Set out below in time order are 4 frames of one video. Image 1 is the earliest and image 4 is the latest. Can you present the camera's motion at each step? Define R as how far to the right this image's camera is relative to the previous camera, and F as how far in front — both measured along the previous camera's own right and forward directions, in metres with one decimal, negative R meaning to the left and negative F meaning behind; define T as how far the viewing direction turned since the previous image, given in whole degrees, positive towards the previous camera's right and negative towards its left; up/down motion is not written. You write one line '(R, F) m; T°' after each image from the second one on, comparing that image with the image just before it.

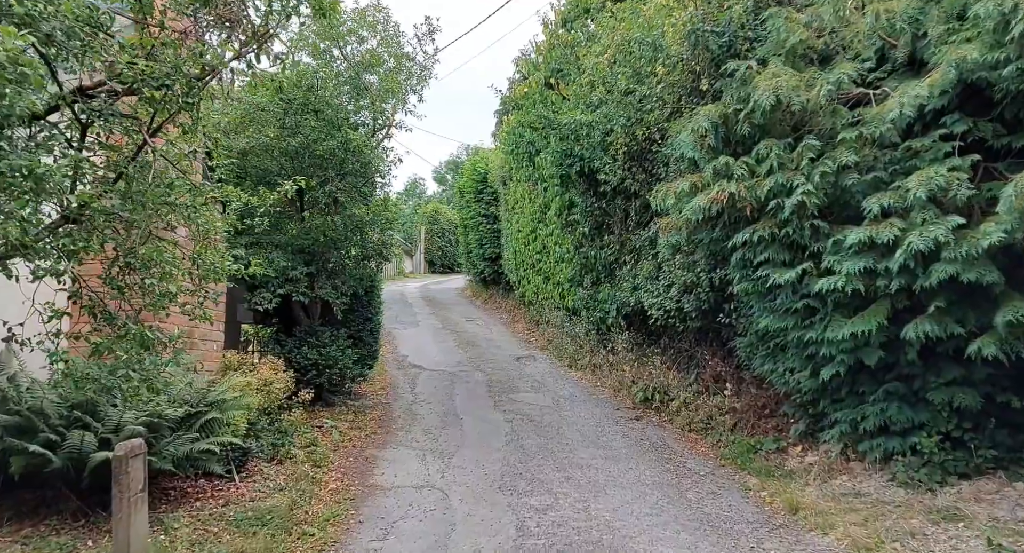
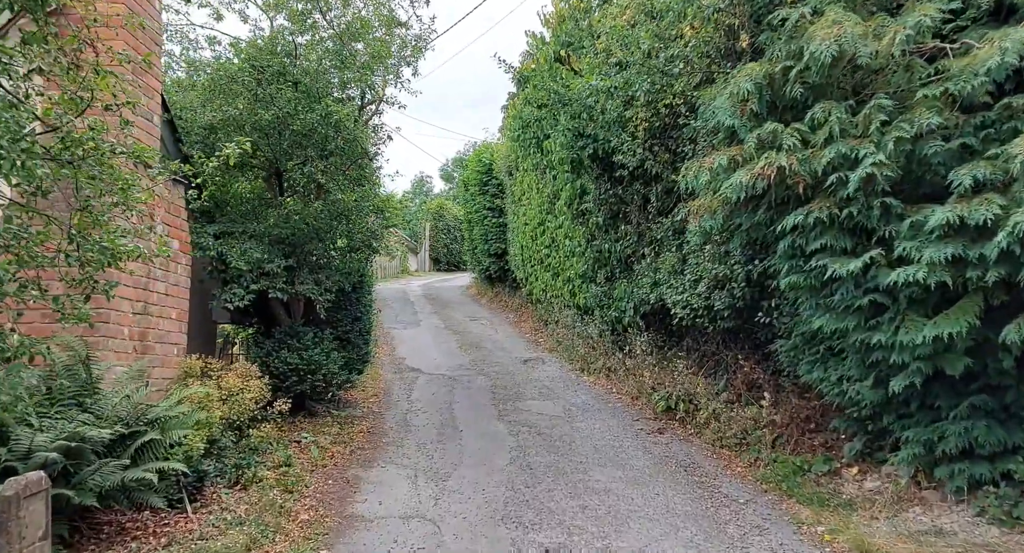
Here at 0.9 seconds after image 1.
(0.0, +1.0) m; -1°
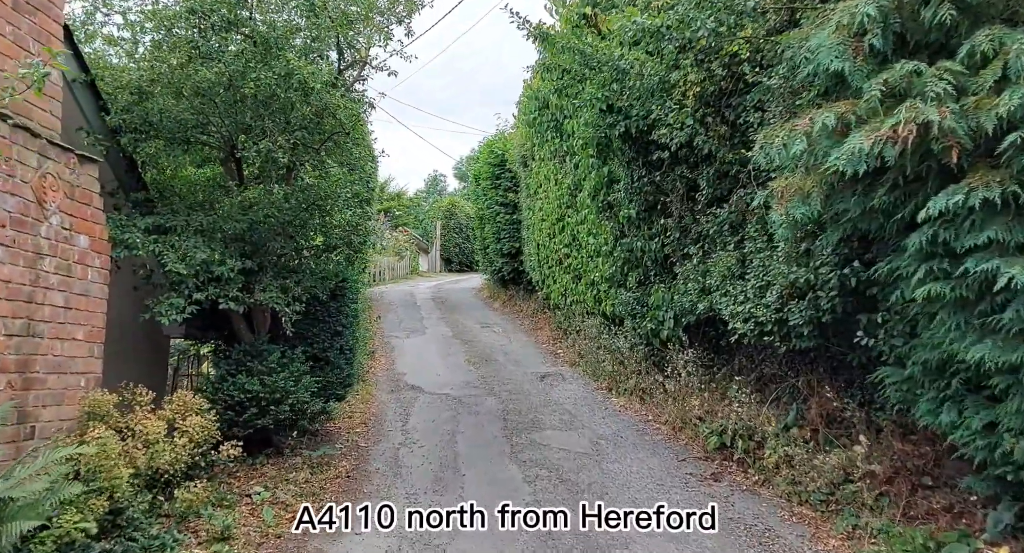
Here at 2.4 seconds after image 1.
(0.0, +1.6) m; -1°
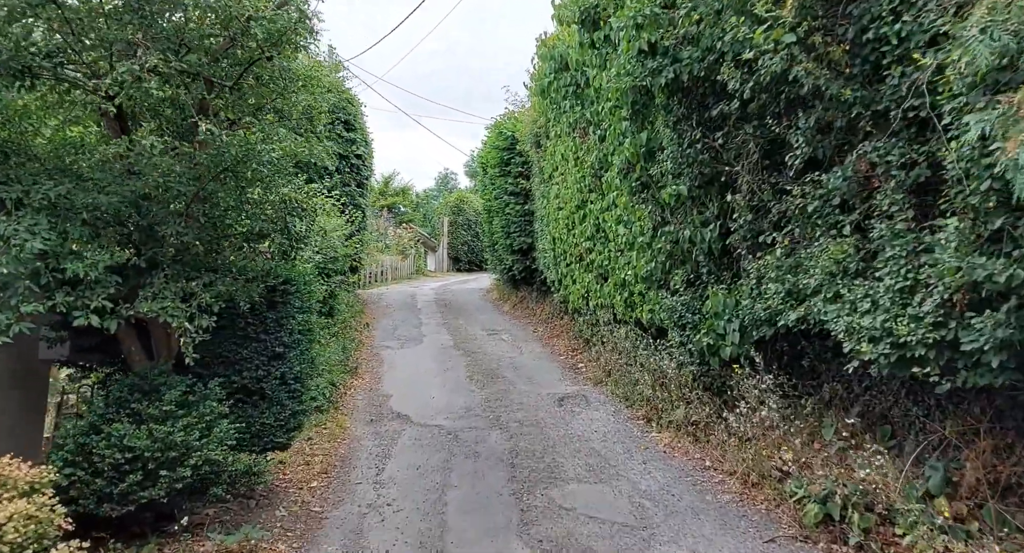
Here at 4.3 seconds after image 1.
(0.0, +2.0) m; -1°
